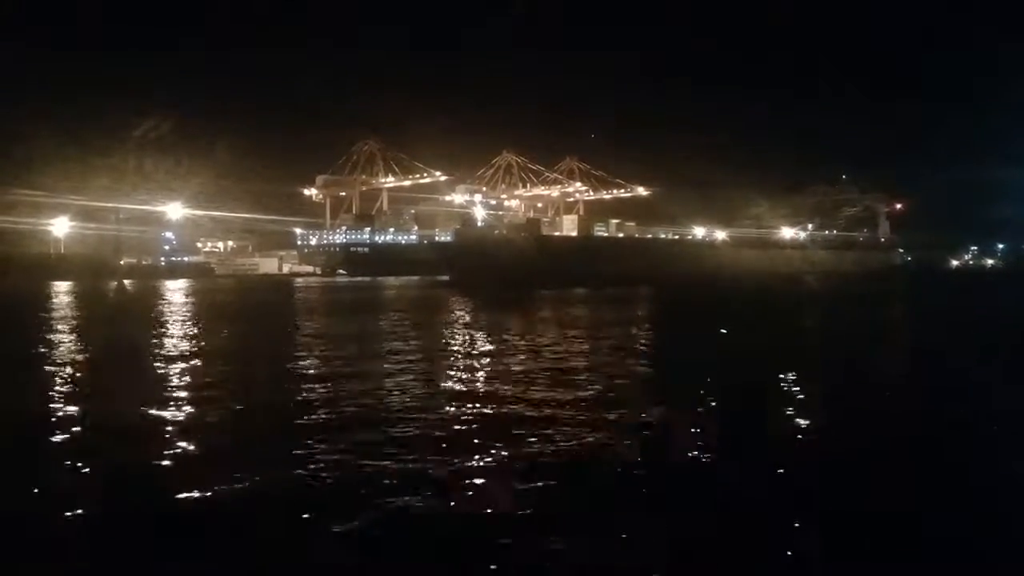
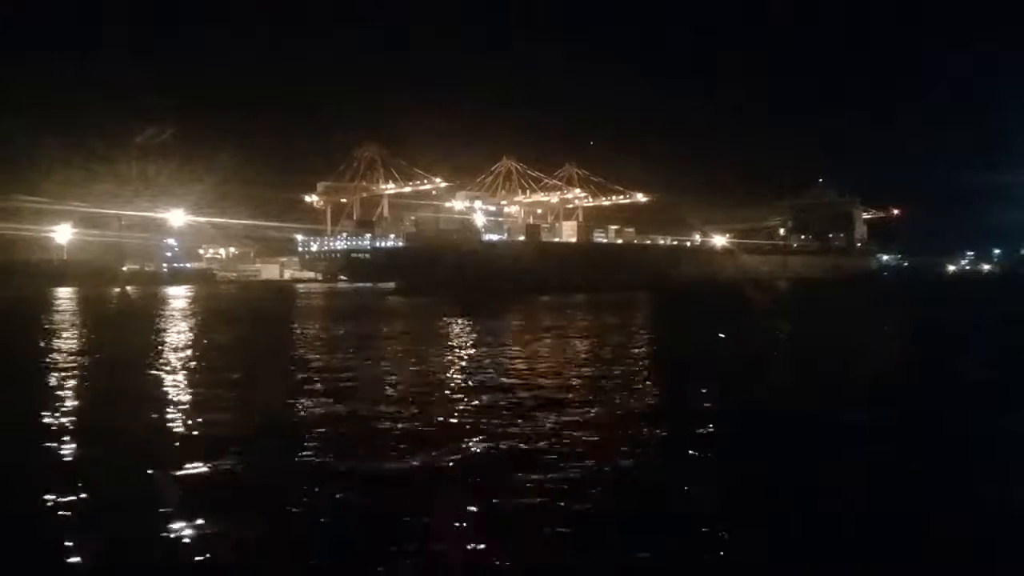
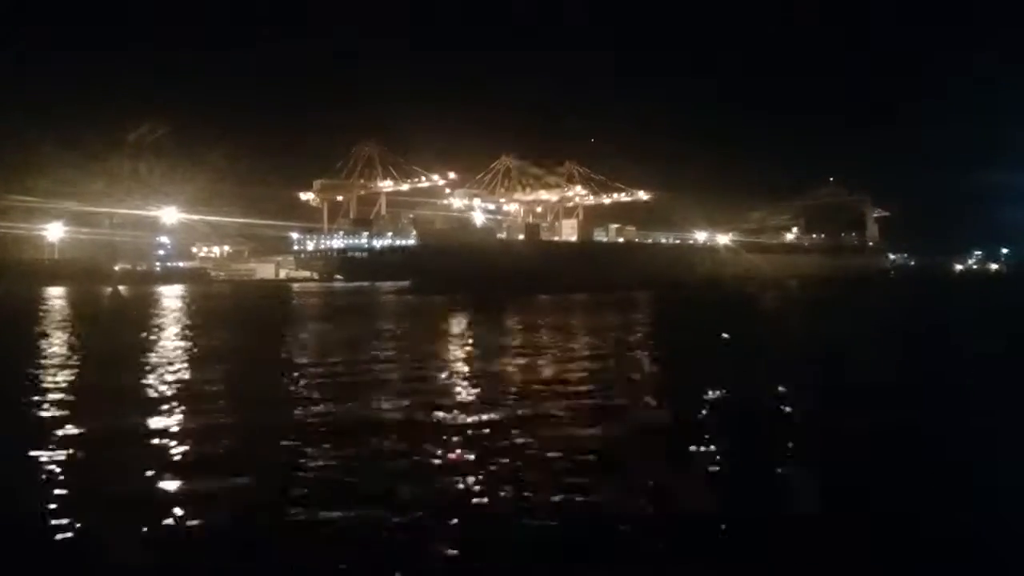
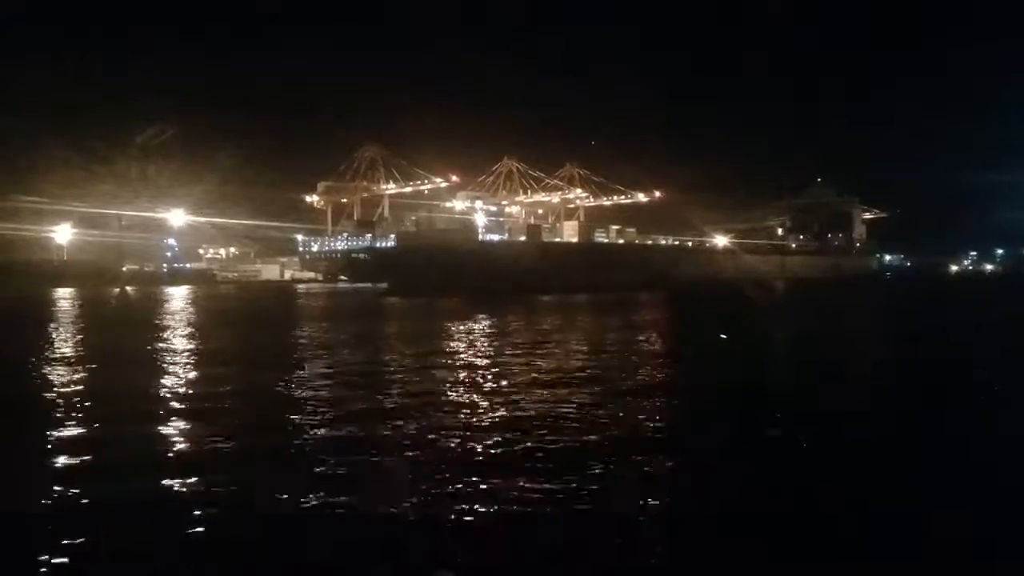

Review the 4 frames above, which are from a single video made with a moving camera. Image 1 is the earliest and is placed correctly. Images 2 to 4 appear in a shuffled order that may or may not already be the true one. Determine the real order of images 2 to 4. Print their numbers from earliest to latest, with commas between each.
3, 2, 4
